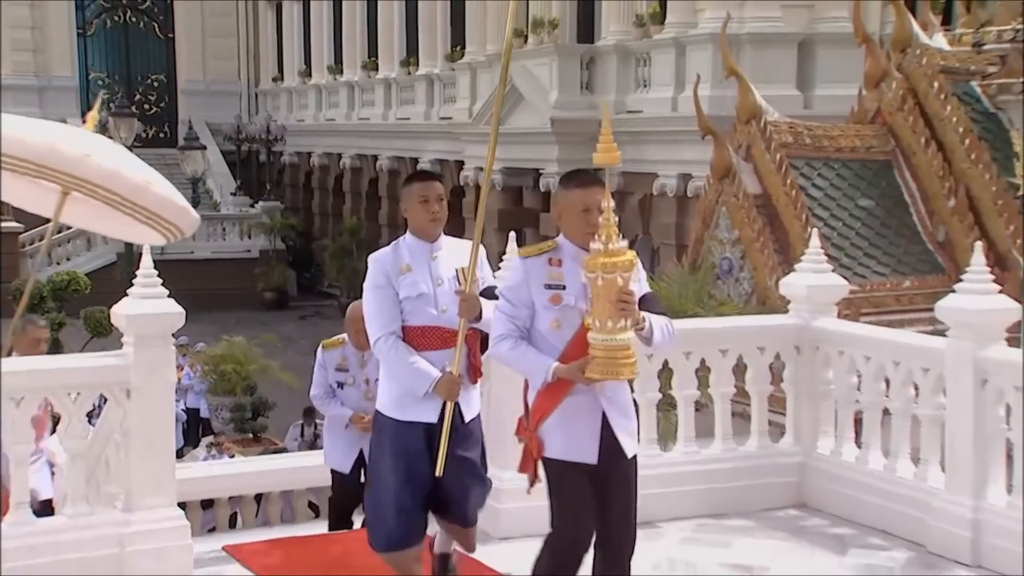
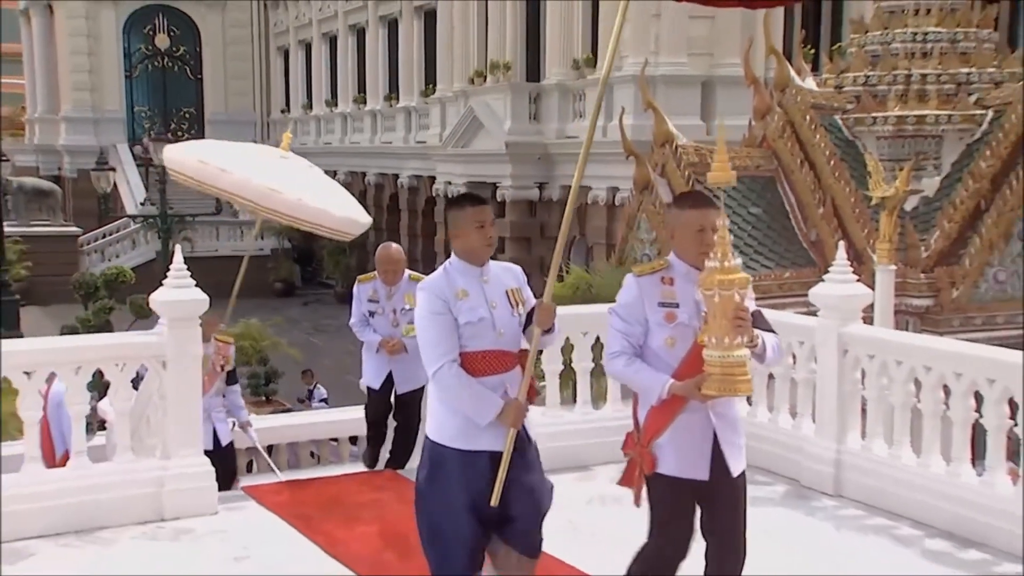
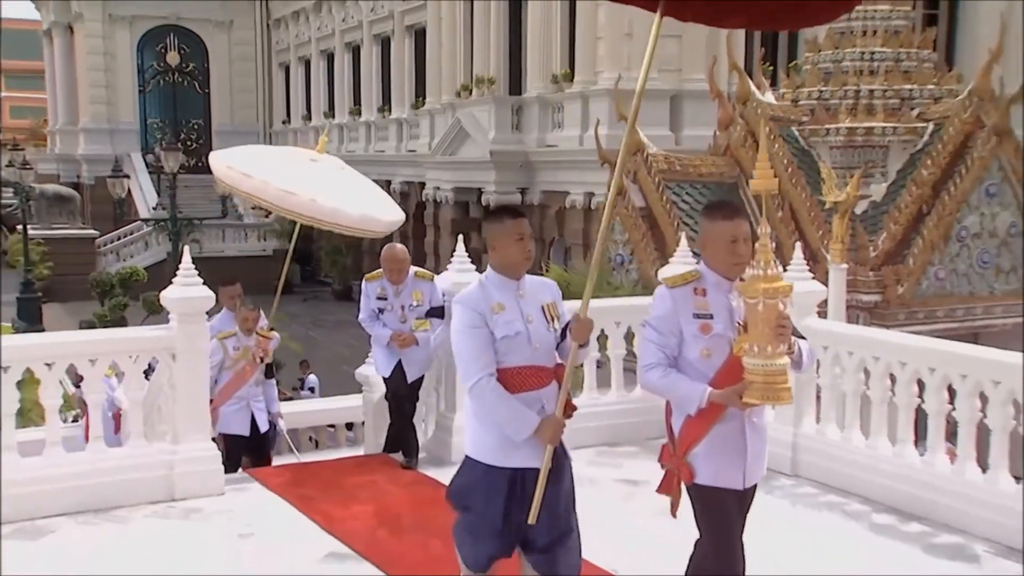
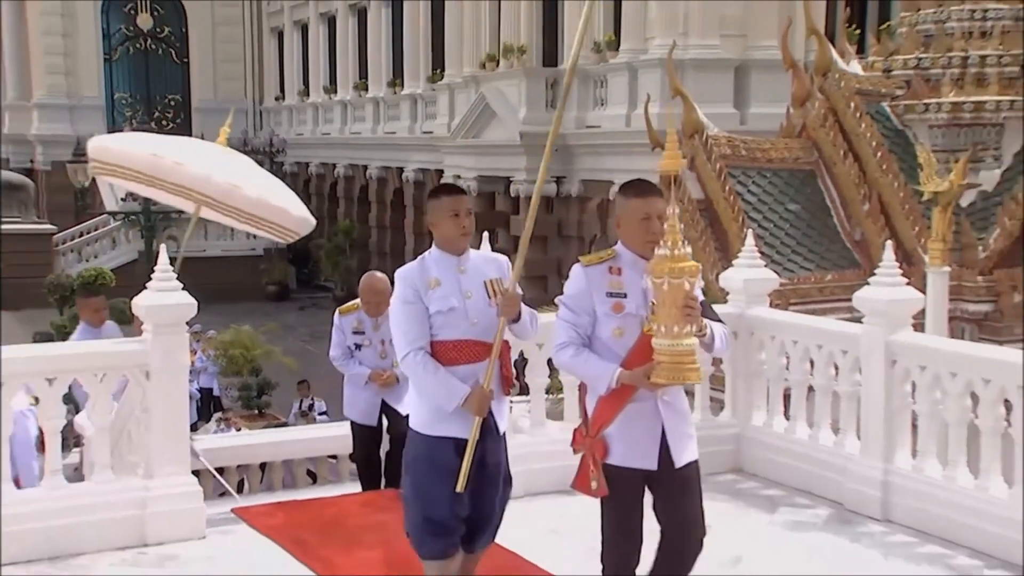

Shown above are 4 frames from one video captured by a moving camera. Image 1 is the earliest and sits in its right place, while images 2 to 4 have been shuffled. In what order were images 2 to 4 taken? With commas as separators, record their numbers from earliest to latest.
4, 2, 3
